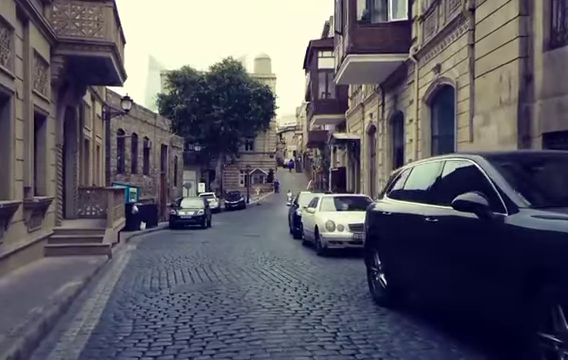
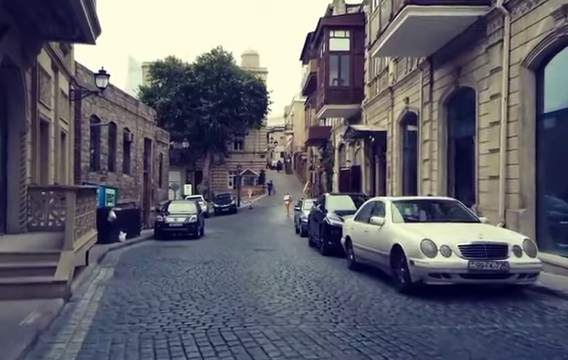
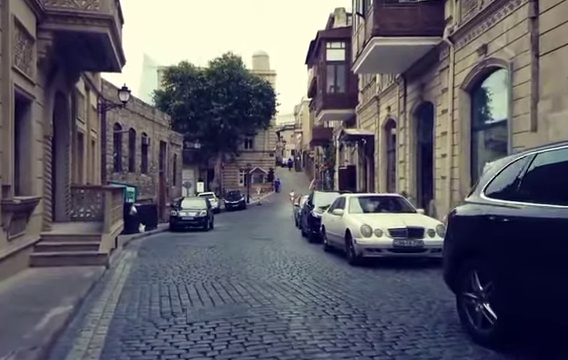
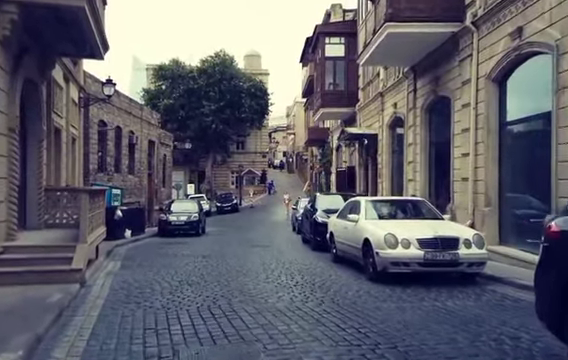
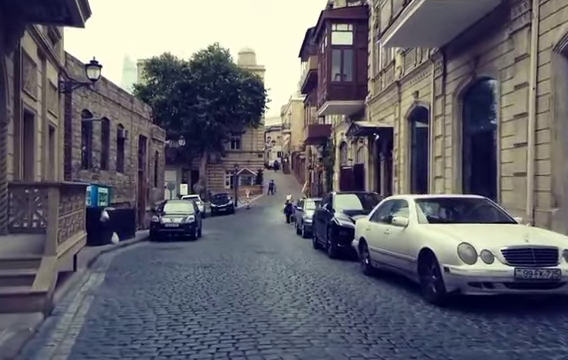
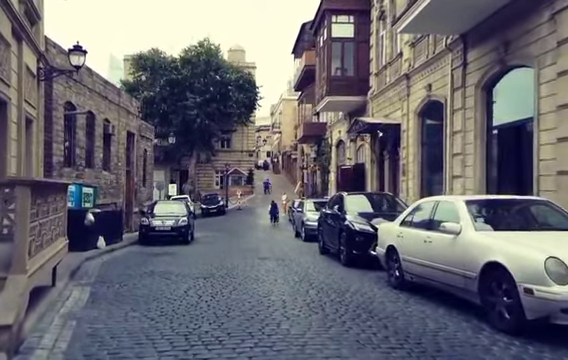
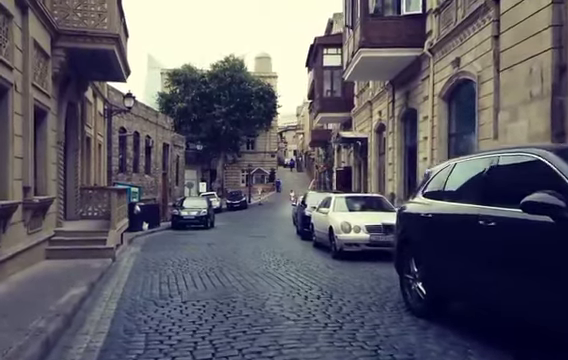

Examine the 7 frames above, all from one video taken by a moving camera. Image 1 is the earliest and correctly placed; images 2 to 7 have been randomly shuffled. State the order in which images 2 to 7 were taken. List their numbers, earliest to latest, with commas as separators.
7, 3, 4, 2, 5, 6
